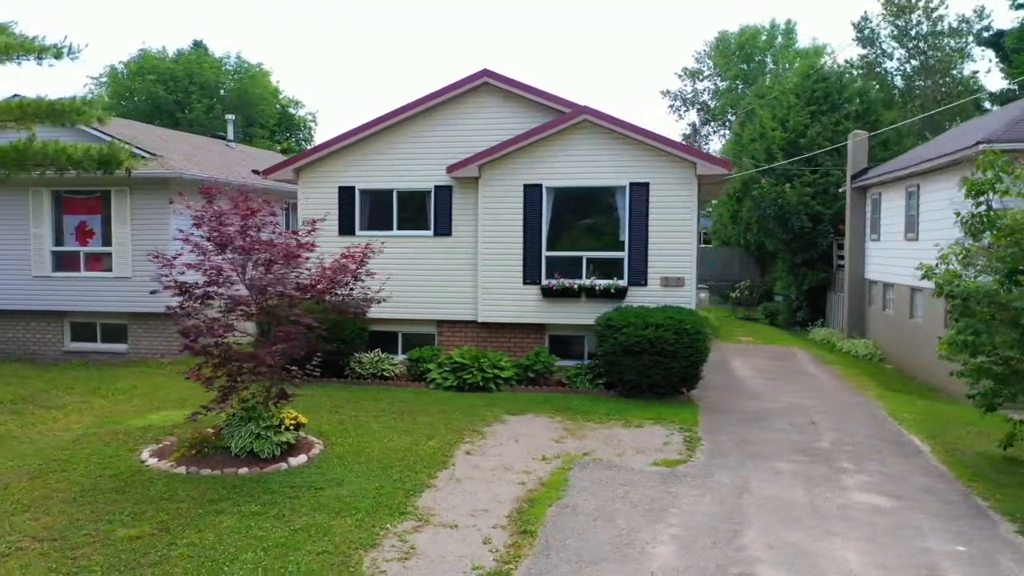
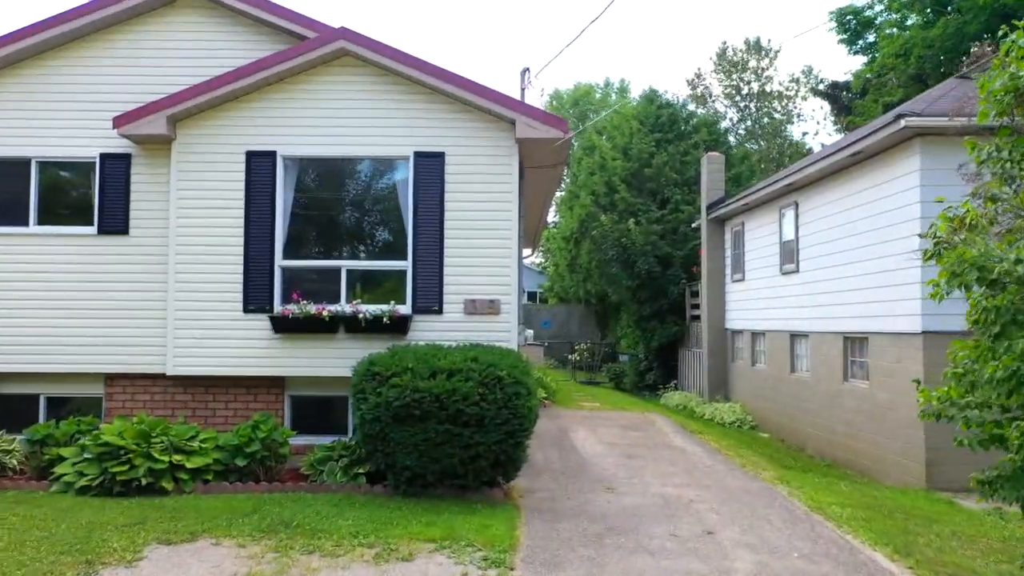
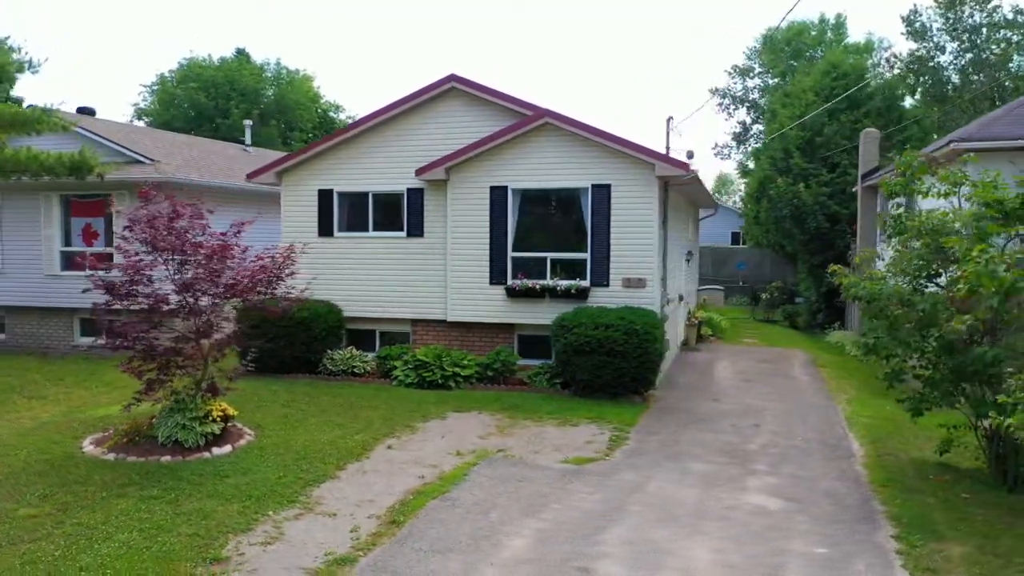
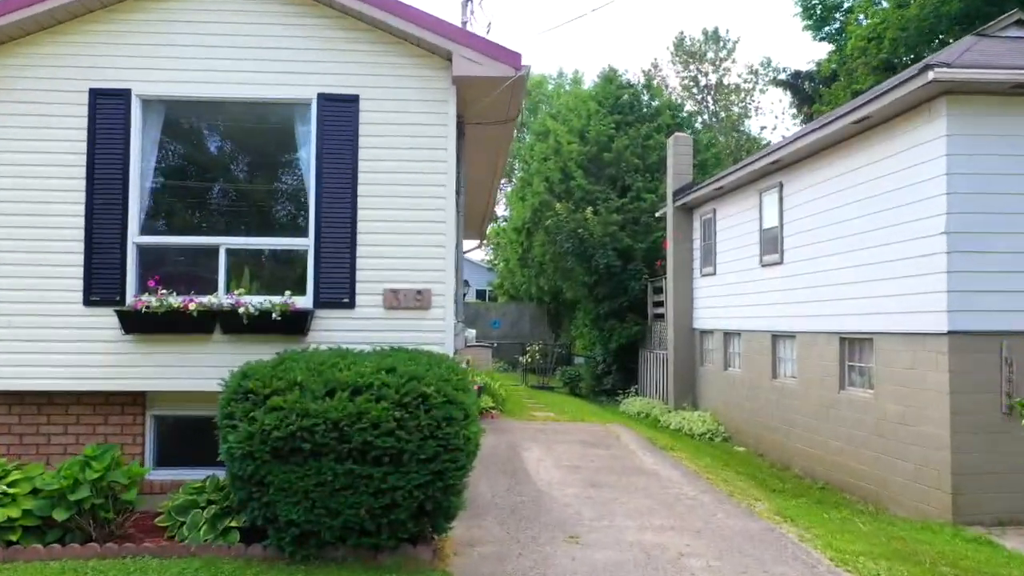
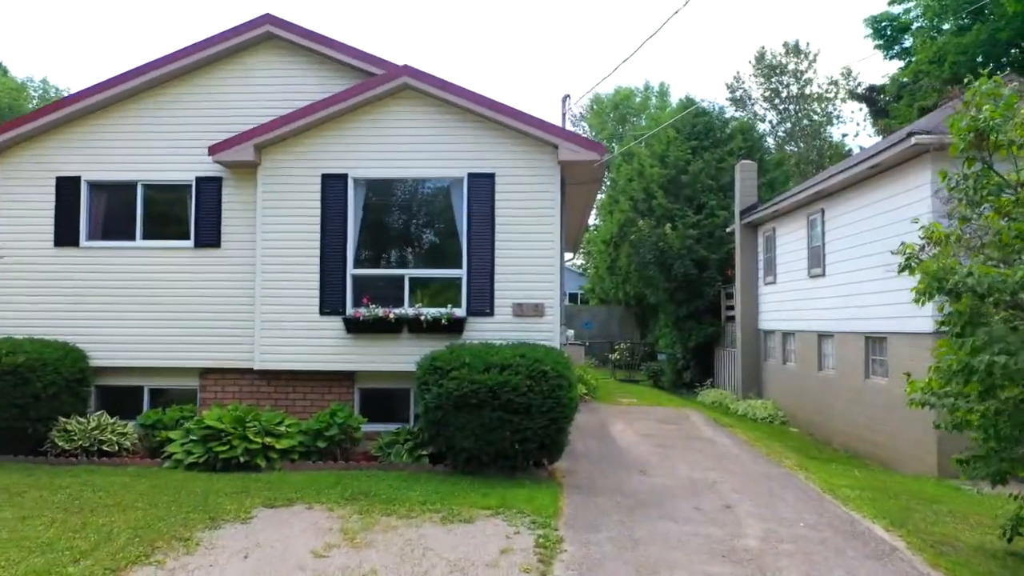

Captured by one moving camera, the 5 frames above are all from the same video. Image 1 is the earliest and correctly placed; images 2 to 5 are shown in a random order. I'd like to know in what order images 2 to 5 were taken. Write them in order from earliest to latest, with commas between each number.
3, 5, 2, 4
